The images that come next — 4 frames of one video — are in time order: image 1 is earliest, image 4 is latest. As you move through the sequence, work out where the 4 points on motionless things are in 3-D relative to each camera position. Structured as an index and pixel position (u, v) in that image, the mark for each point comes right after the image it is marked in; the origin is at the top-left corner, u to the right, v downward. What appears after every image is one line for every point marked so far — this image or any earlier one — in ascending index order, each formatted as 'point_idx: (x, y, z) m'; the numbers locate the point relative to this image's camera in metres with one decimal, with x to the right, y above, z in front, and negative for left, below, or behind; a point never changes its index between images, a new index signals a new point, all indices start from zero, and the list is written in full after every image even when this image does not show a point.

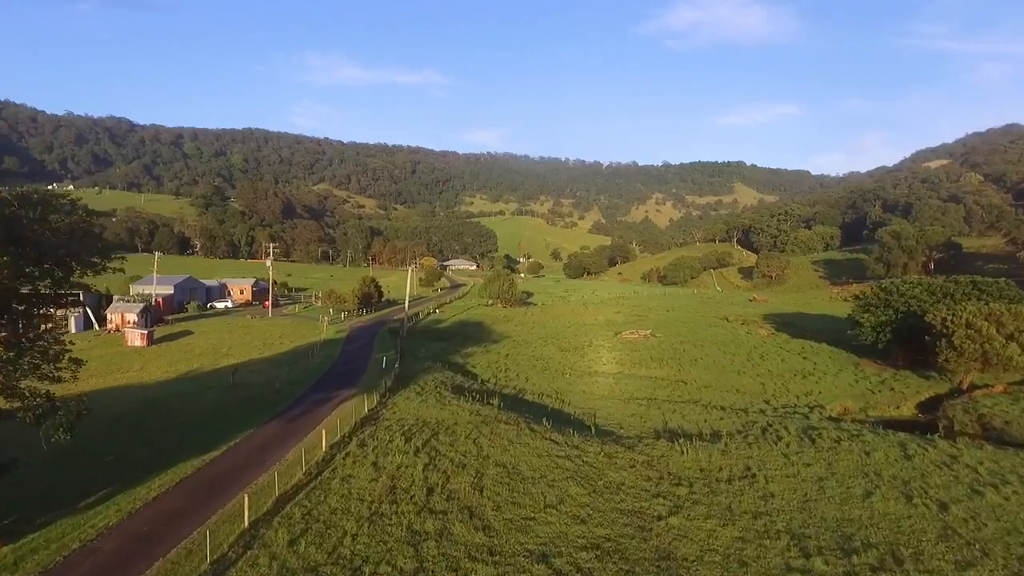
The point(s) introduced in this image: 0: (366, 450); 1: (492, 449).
0: (-3.7, -4.1, +19.3) m
1: (-0.5, -4.2, +19.7) m
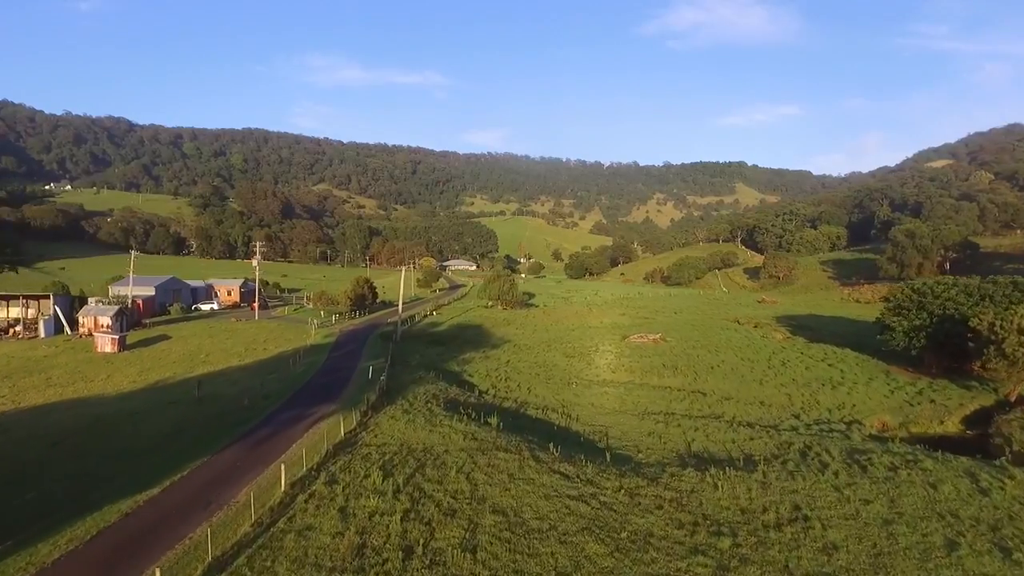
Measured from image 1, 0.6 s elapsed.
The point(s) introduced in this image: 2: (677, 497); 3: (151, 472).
0: (-3.7, -4.2, +15.8) m
1: (-0.5, -4.3, +16.2) m
2: (+3.8, -4.8, +17.3) m
3: (-8.9, -4.5, +18.7) m
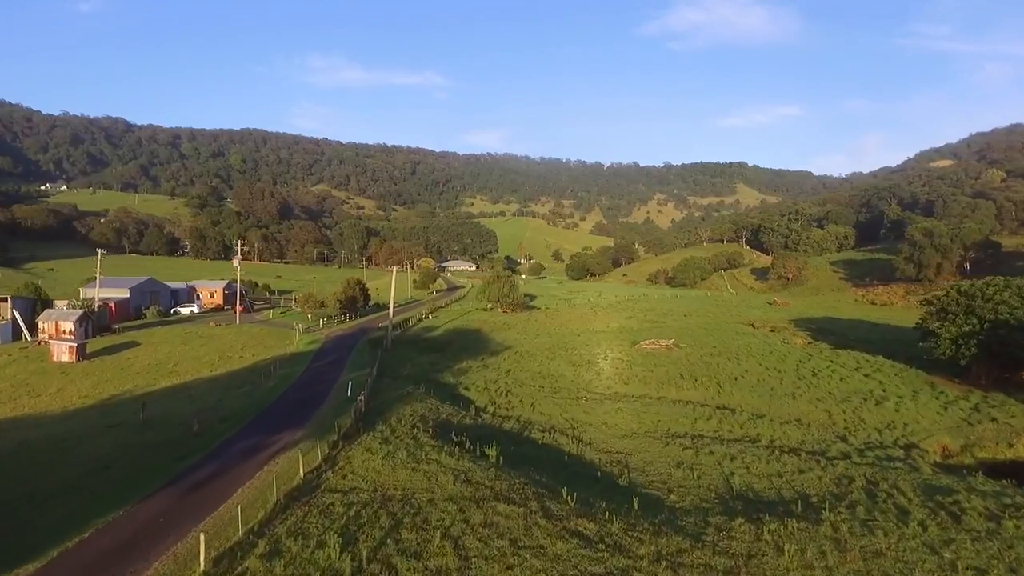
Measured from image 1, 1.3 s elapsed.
0: (-3.6, -4.3, +11.6) m
1: (-0.4, -4.3, +12.0) m
2: (+3.8, -4.8, +13.1) m
3: (-8.8, -4.6, +14.5) m
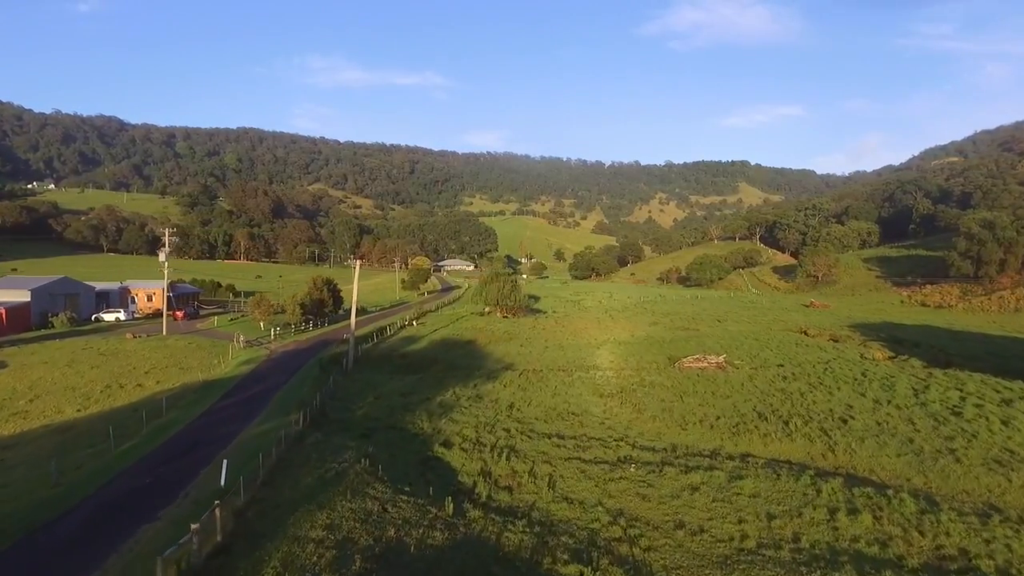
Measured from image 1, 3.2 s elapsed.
0: (-3.5, -4.3, -0.5) m
1: (-0.3, -4.3, -0.1) m
2: (+4.0, -4.8, +1.0) m
3: (-8.7, -4.6, +2.4) m
